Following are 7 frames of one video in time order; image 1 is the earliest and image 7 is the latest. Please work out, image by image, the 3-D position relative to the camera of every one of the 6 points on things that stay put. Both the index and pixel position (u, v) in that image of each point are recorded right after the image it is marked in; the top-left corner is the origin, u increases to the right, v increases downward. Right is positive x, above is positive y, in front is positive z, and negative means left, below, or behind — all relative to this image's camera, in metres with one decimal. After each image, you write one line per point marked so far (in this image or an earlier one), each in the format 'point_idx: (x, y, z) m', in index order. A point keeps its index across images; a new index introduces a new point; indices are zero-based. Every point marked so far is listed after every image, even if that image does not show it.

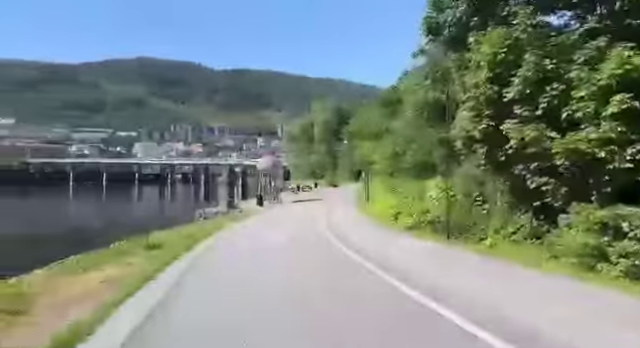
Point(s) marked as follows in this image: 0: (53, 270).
0: (-5.9, -2.1, +13.0) m
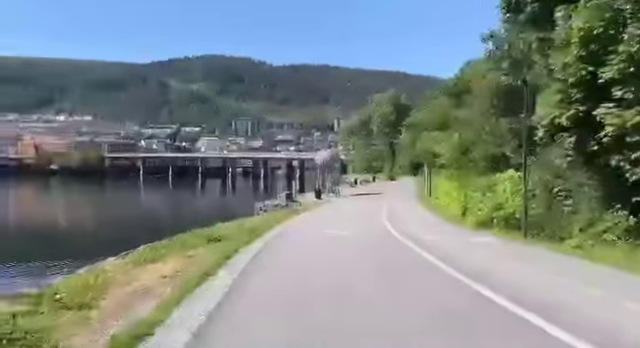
0: (-4.5, -2.0, +13.0) m
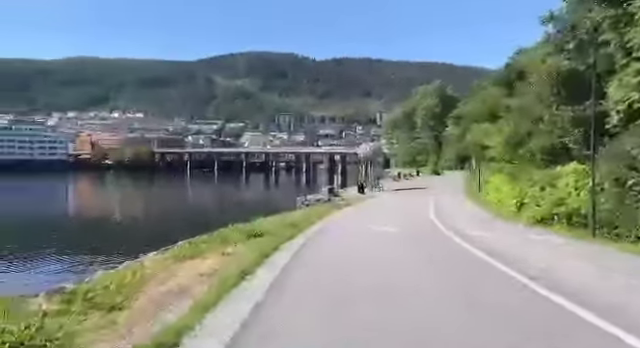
0: (-3.5, -1.8, +12.8) m
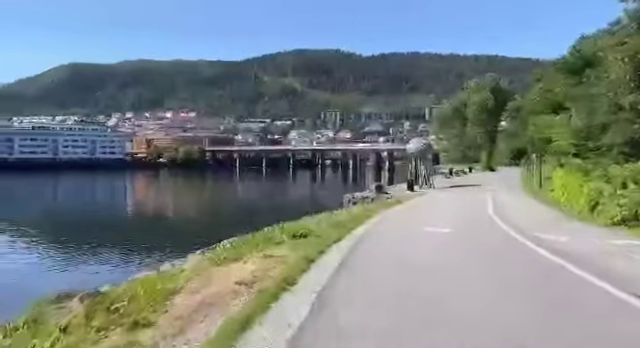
0: (-2.5, -1.8, +12.1) m
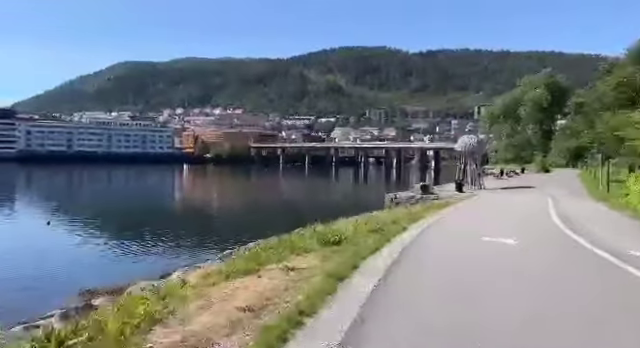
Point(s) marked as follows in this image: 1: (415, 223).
0: (-1.8, -1.7, +10.5) m
1: (+2.8, -1.5, +17.3) m
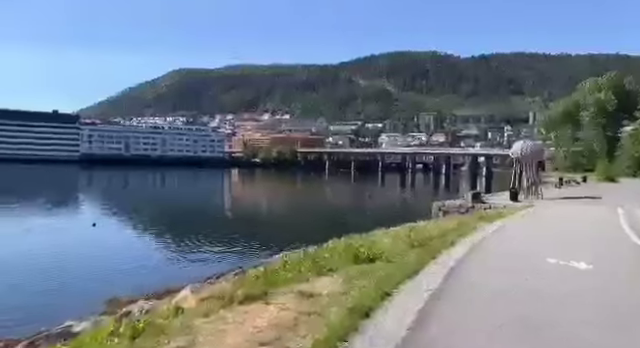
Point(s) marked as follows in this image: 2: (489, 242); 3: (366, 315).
0: (-1.4, -1.7, +9.0) m
1: (+3.8, -1.7, +15.4) m
2: (+4.2, -1.7, +14.3) m
3: (+0.5, -1.5, +5.8) m
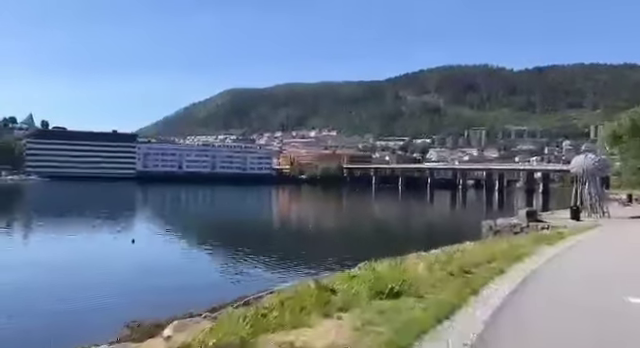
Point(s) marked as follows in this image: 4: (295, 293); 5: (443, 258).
0: (-1.2, -1.8, +7.1) m
1: (+4.5, -2.0, +13.0) m
2: (+4.8, -2.0, +11.9) m
3: (+0.3, -1.5, +3.7) m
4: (-0.3, -1.8, +8.7) m
5: (+2.8, -1.9, +12.9) m
